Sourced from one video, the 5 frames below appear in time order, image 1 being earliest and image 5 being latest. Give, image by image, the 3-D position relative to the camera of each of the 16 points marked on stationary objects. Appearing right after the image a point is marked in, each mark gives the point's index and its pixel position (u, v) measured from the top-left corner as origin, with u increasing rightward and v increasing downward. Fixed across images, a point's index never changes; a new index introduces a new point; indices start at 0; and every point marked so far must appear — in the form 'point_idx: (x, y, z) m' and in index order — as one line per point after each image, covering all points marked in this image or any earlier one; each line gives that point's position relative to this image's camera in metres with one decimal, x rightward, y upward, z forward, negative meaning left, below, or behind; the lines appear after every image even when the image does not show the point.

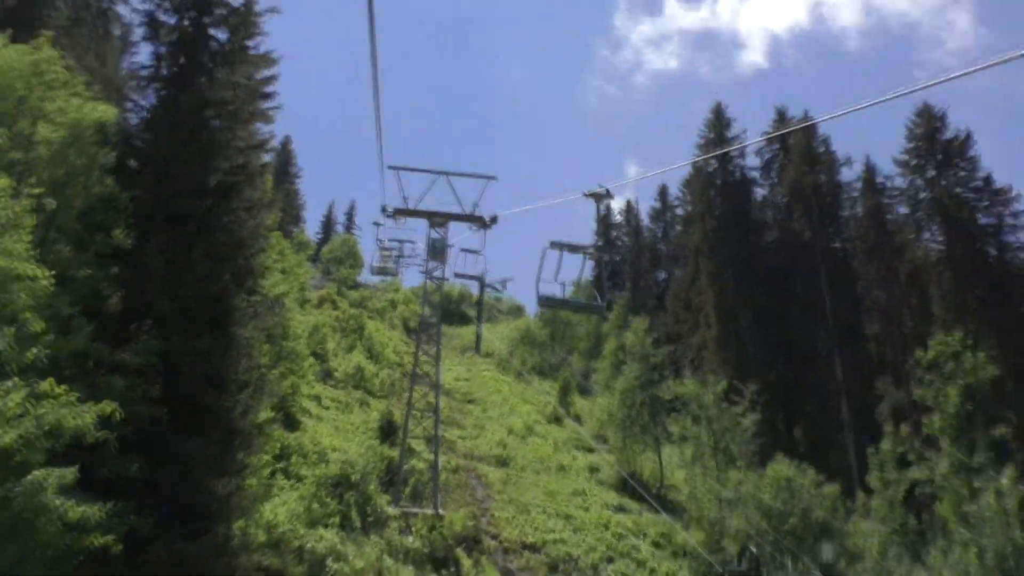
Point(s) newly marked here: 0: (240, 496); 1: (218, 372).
0: (-4.3, -3.3, +12.7) m
1: (-4.7, -1.3, +12.6) m
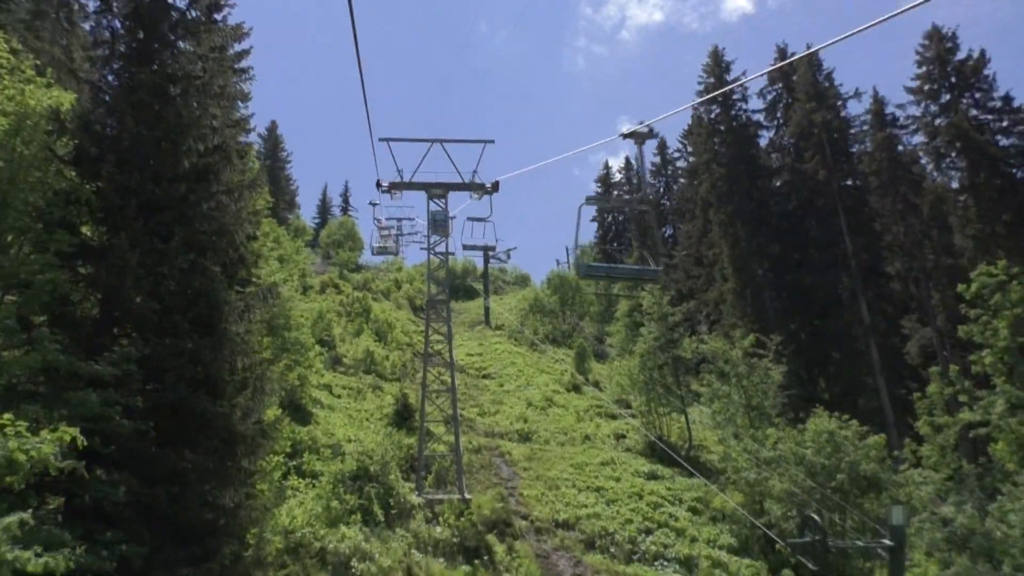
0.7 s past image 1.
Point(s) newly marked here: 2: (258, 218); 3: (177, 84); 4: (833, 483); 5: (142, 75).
0: (-3.8, -3.2, +11.5) m
1: (-4.3, -1.2, +11.4) m
2: (-4.6, +1.3, +14.3) m
3: (-5.5, +3.3, +13.0) m
4: (+7.6, -4.6, +18.8) m
5: (-5.7, +3.3, +12.3) m
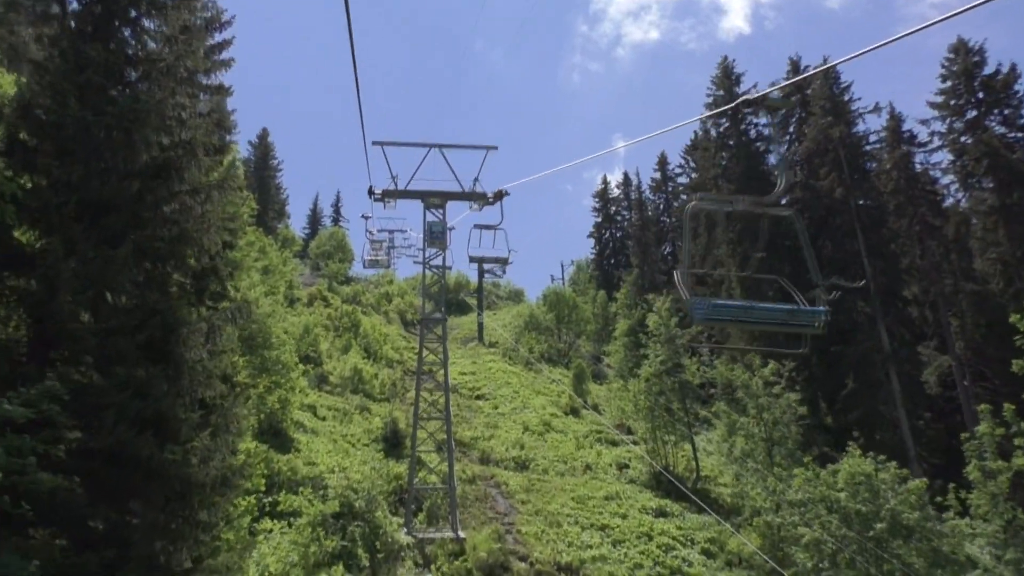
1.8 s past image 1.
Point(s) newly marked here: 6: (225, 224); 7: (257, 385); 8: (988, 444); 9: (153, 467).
0: (-3.7, -3.4, +9.5) m
1: (-4.2, -1.5, +9.4) m
2: (-4.4, +1.0, +12.4) m
3: (-5.2, +3.1, +11.1) m
4: (+7.6, -5.2, +16.9) m
5: (-5.5, +3.1, +10.4) m
6: (-4.5, +1.0, +12.4) m
7: (-6.0, -2.3, +18.9) m
8: (+10.0, -3.3, +16.8) m
9: (-4.1, -2.1, +9.2) m
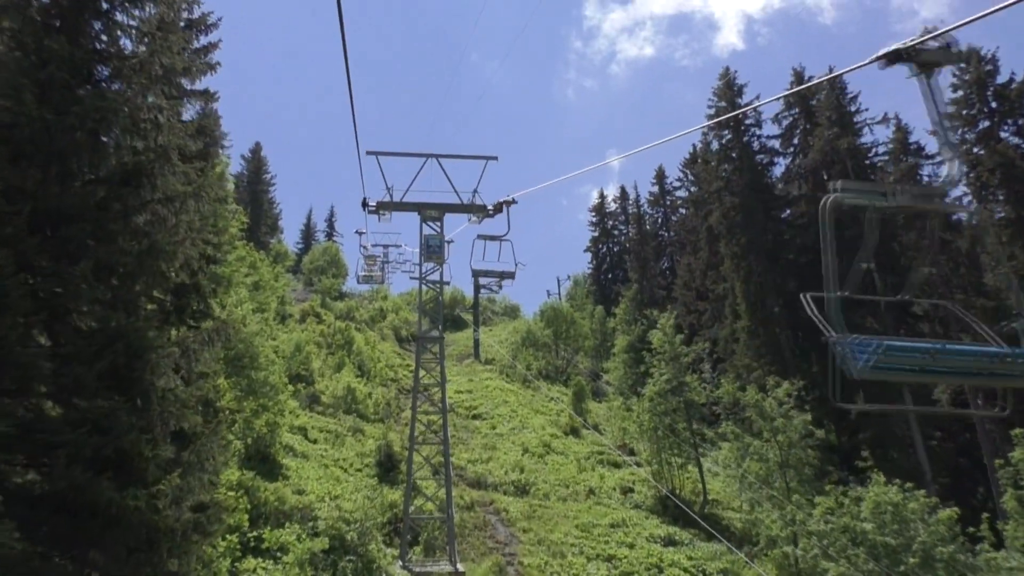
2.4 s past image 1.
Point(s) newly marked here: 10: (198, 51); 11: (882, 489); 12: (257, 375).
0: (-3.6, -3.6, +8.4) m
1: (-4.0, -1.7, +8.3) m
2: (-4.3, +0.7, +11.3) m
3: (-5.1, +2.8, +10.0) m
4: (+7.7, -5.5, +15.8) m
5: (-5.3, +2.8, +9.4) m
6: (-4.4, +0.7, +11.3) m
7: (-6.0, -2.7, +17.7) m
8: (+10.0, -3.6, +15.7) m
9: (-4.0, -2.3, +8.1) m
10: (-6.4, +4.8, +16.2) m
11: (+7.8, -4.2, +16.8) m
12: (-6.2, -2.1, +19.5) m
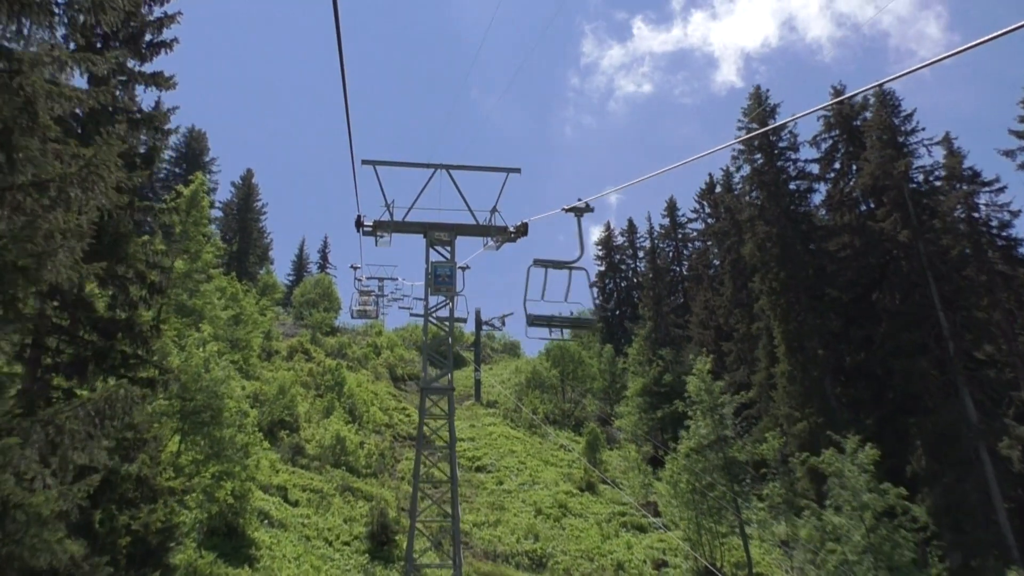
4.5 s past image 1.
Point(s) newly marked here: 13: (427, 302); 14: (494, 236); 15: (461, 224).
0: (-3.0, -3.9, +4.5) m
1: (-3.4, -1.9, +4.5) m
2: (-3.7, +0.4, +7.6) m
3: (-4.5, +2.5, +6.4) m
4: (+8.2, -6.2, +11.9) m
5: (-4.7, +2.6, +5.8) m
6: (-3.8, +0.4, +7.6) m
7: (-5.5, -3.3, +13.9) m
8: (+10.6, -4.3, +11.9) m
9: (-3.4, -2.5, +4.3) m
10: (-5.7, +4.2, +12.6) m
11: (+8.3, -5.0, +13.0) m
12: (-5.7, -2.8, +15.6) m
13: (-1.9, -0.3, +17.7) m
14: (-0.4, +1.1, +16.7) m
15: (-1.1, +1.4, +17.4) m
